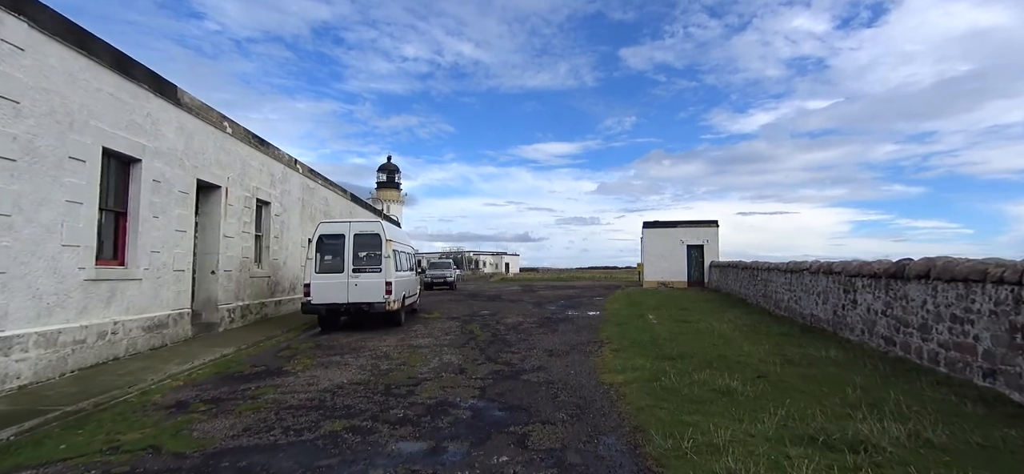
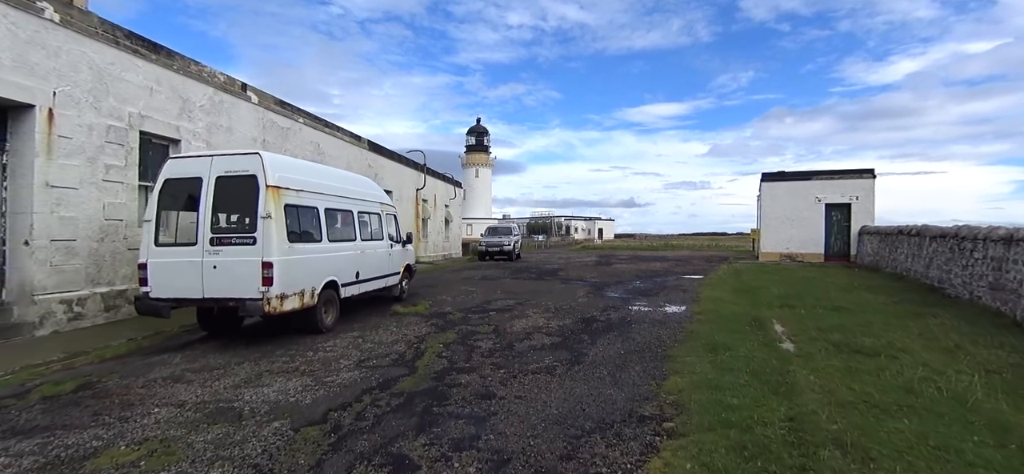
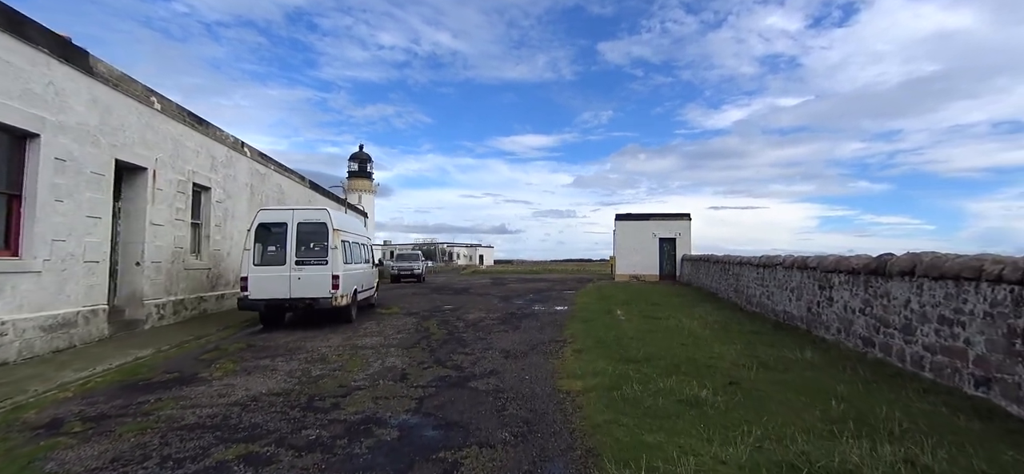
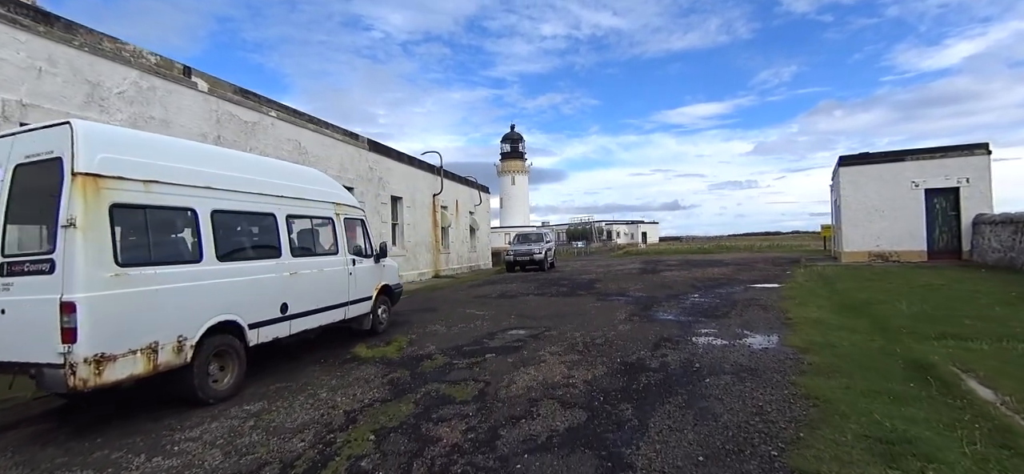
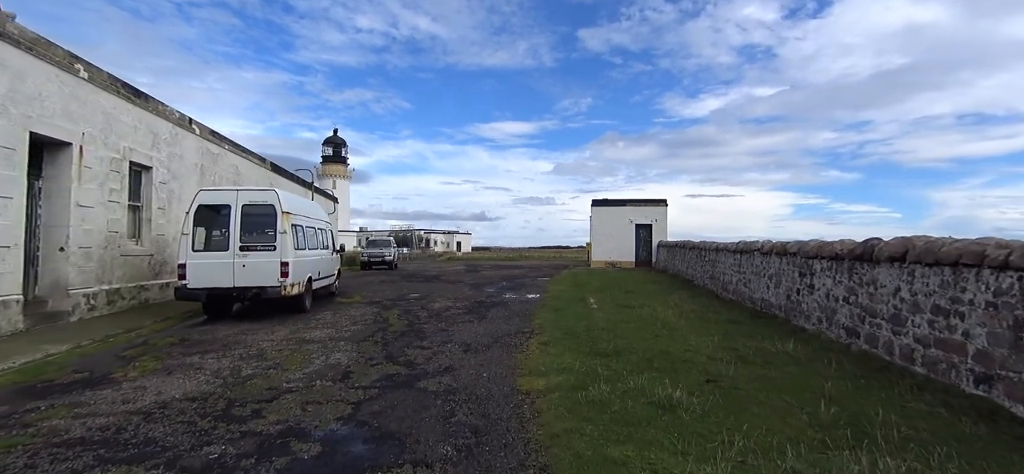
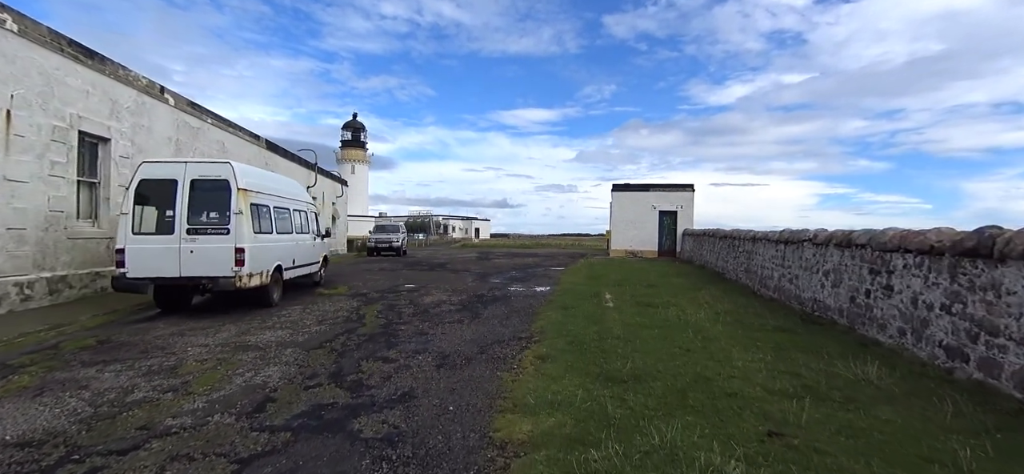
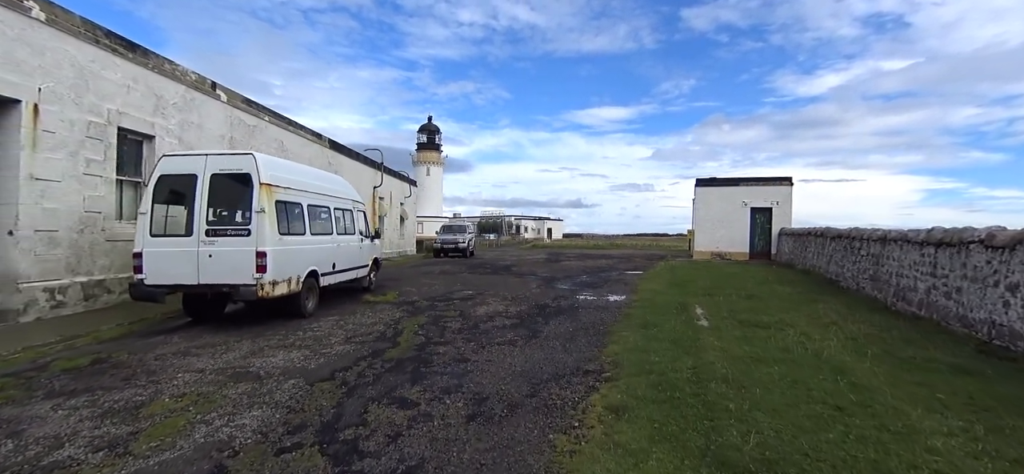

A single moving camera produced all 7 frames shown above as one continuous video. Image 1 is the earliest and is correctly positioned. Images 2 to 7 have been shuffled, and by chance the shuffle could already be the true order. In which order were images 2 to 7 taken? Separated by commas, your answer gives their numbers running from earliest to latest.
3, 5, 6, 7, 2, 4
